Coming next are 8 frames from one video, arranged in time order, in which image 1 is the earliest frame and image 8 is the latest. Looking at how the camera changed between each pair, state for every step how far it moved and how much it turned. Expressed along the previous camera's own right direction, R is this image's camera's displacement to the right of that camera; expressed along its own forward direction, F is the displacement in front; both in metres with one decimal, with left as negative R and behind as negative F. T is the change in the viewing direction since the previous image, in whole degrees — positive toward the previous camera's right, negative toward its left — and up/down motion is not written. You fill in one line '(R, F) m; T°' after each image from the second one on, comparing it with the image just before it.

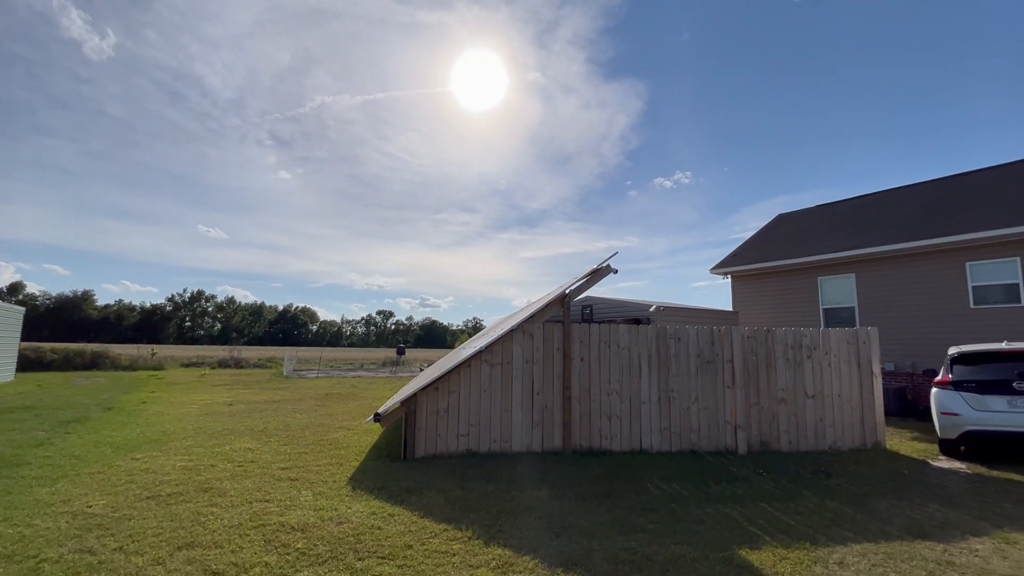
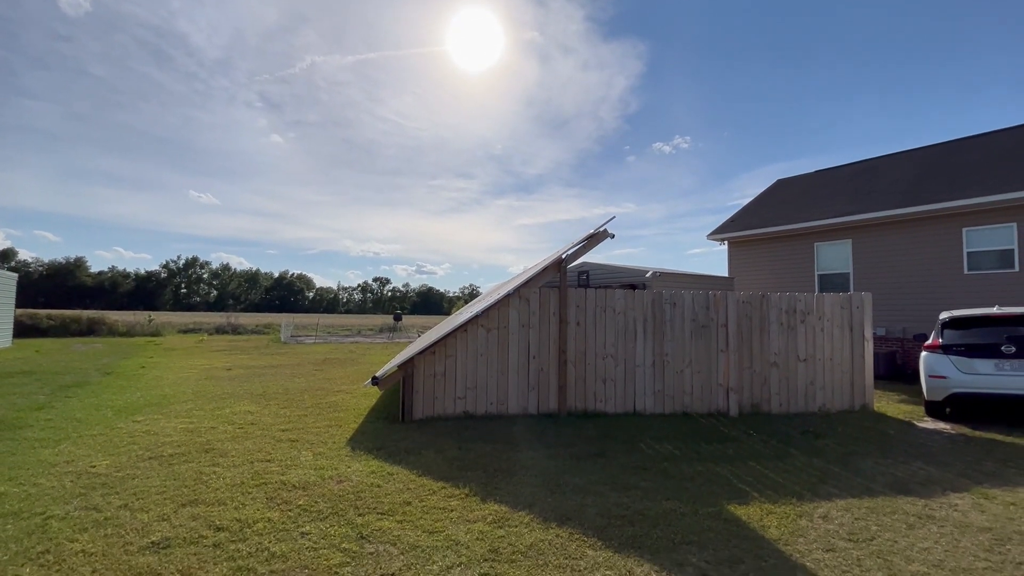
(0.0, 0.0) m; 0°
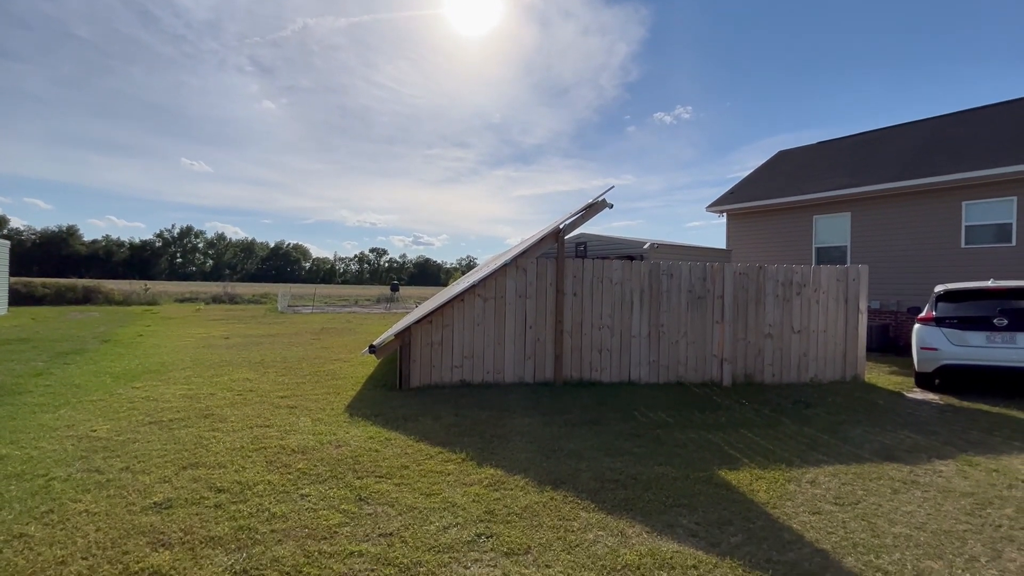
(0.0, 0.0) m; 0°
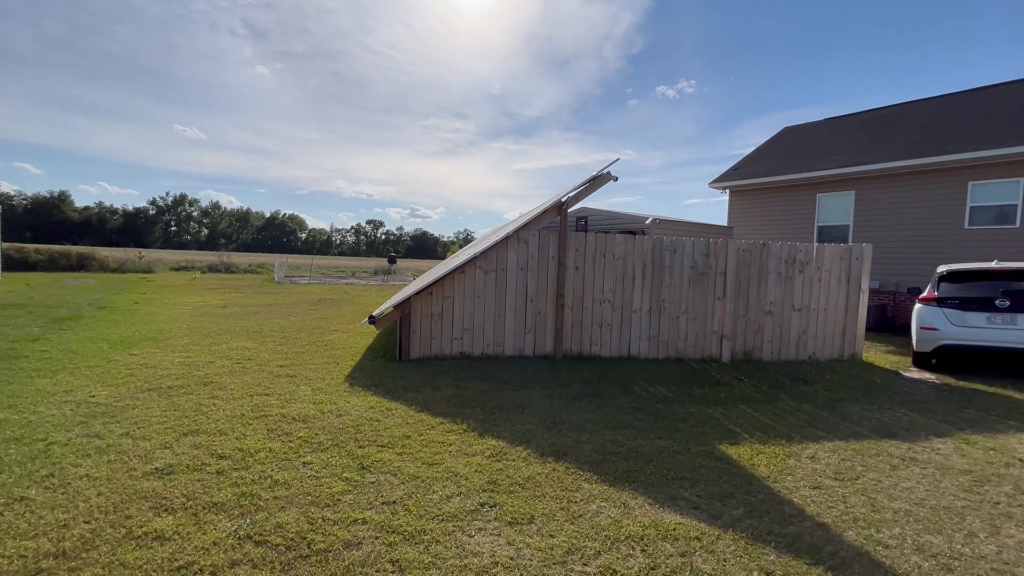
(-0.1, +0.1) m; 0°
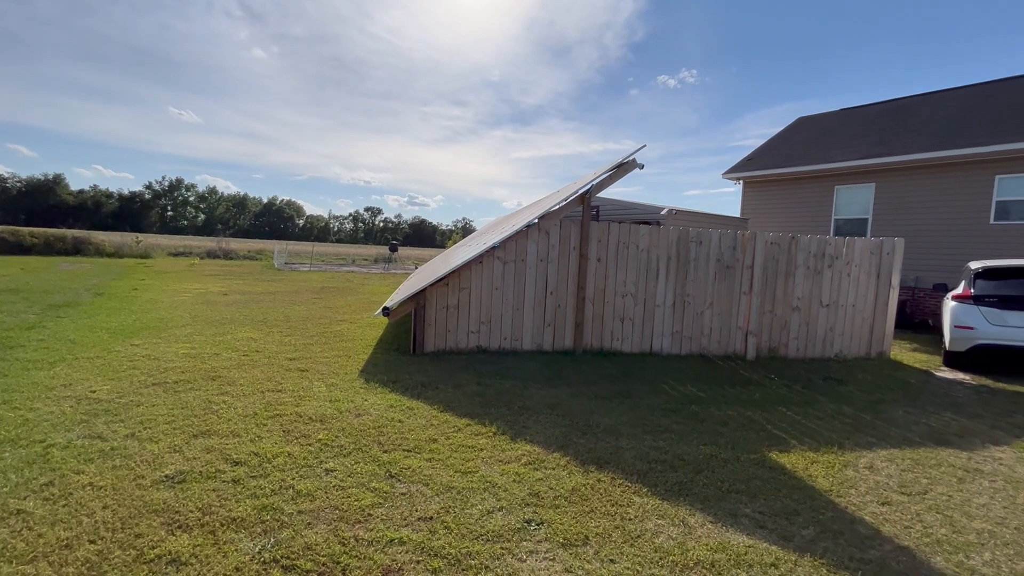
(-0.3, +0.3) m; 0°
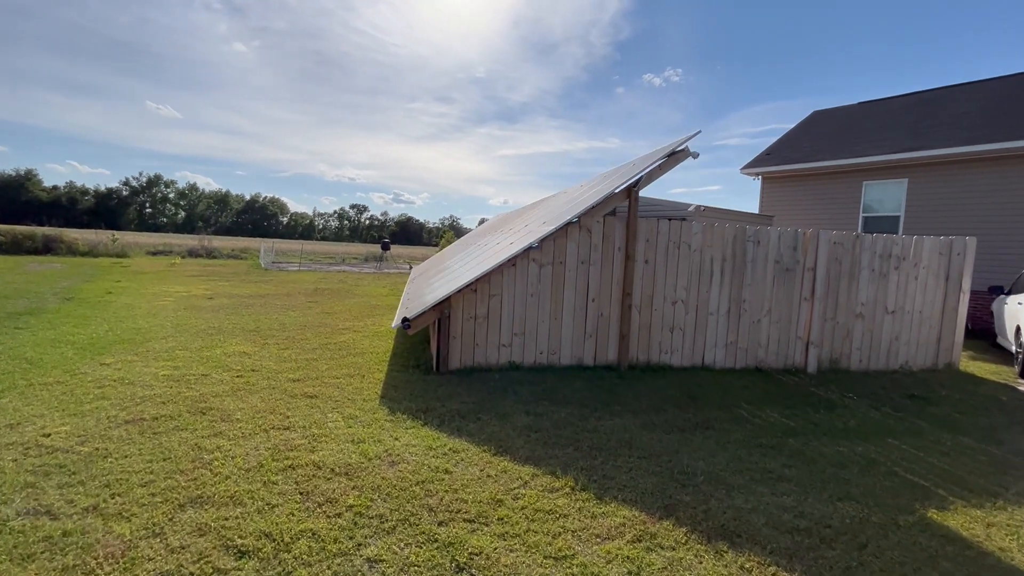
(-0.5, +0.7) m; +2°
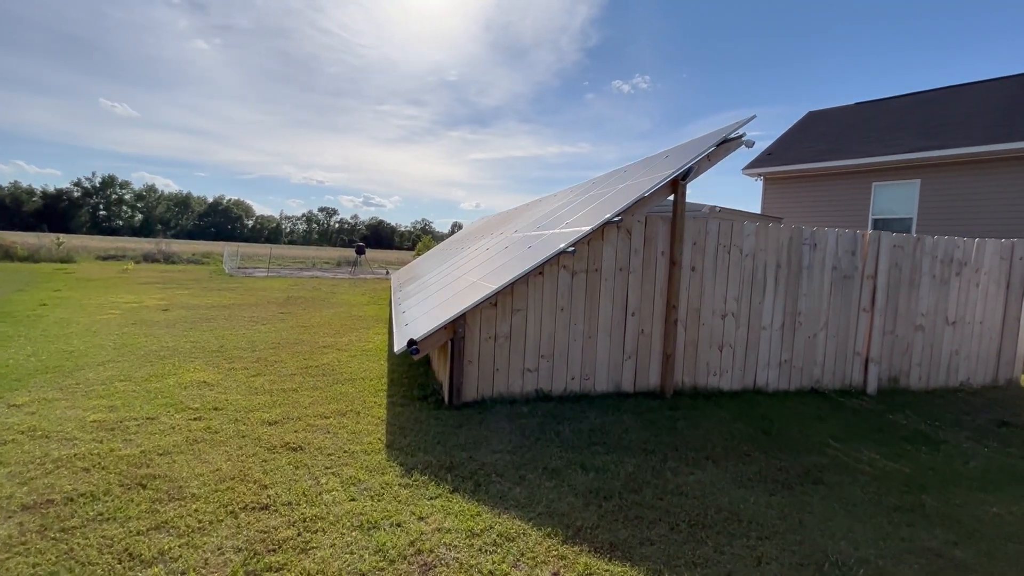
(-0.4, +0.8) m; +3°
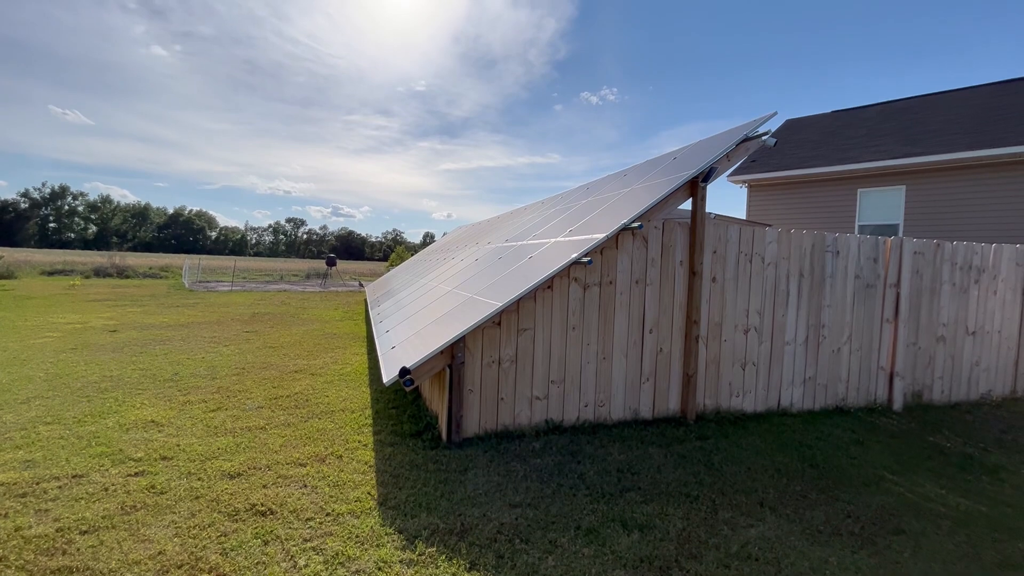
(-0.2, +0.5) m; +3°
